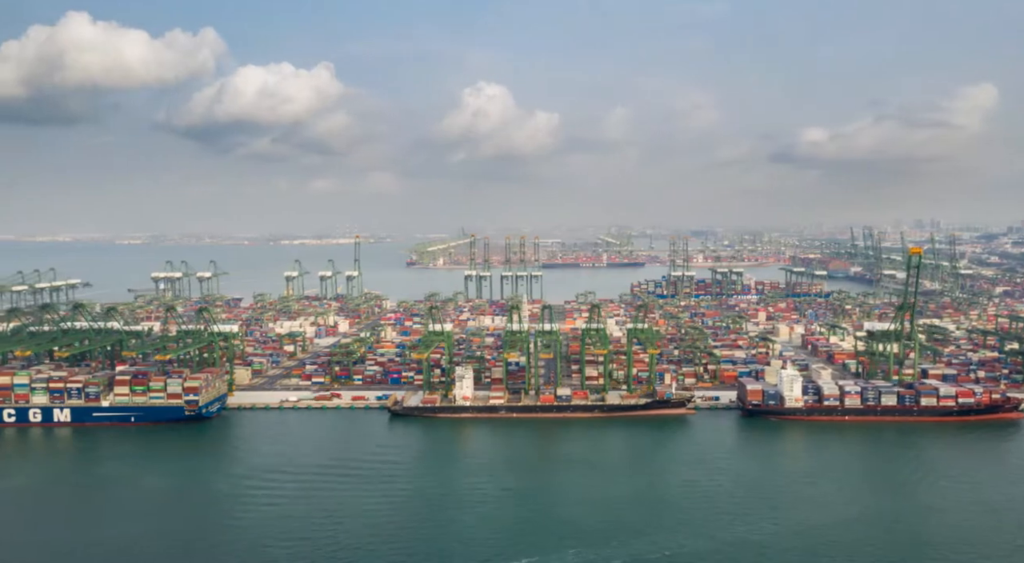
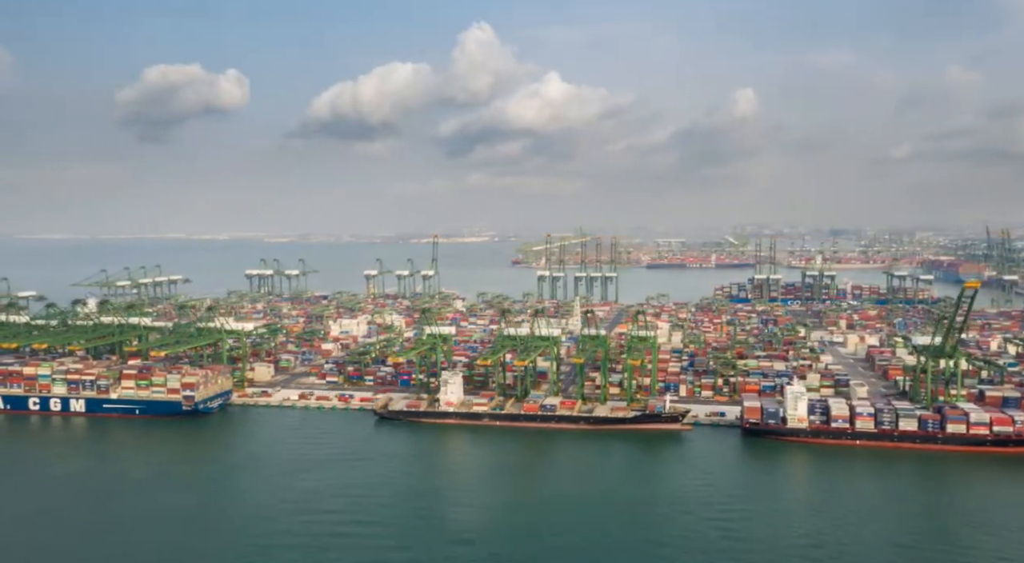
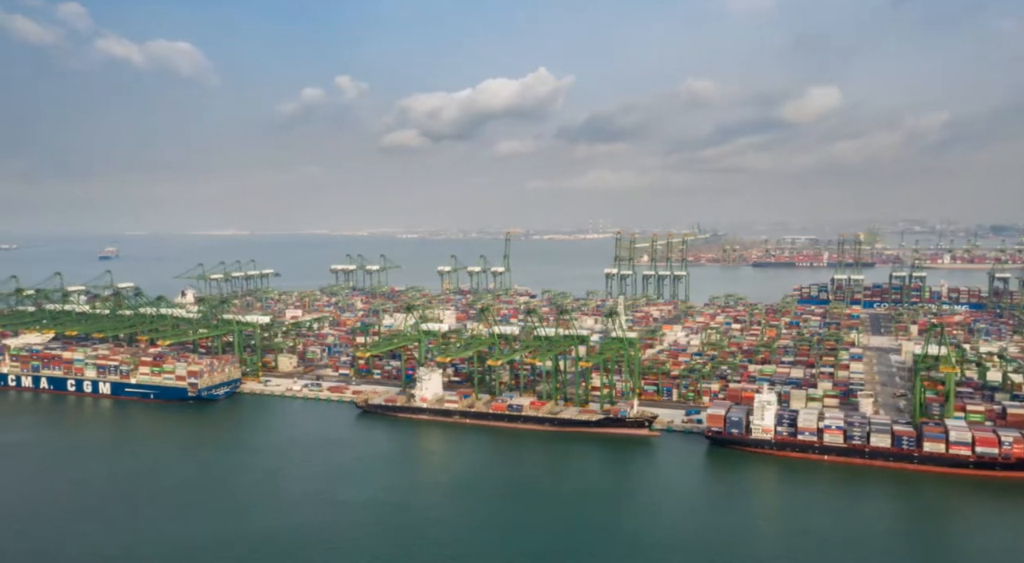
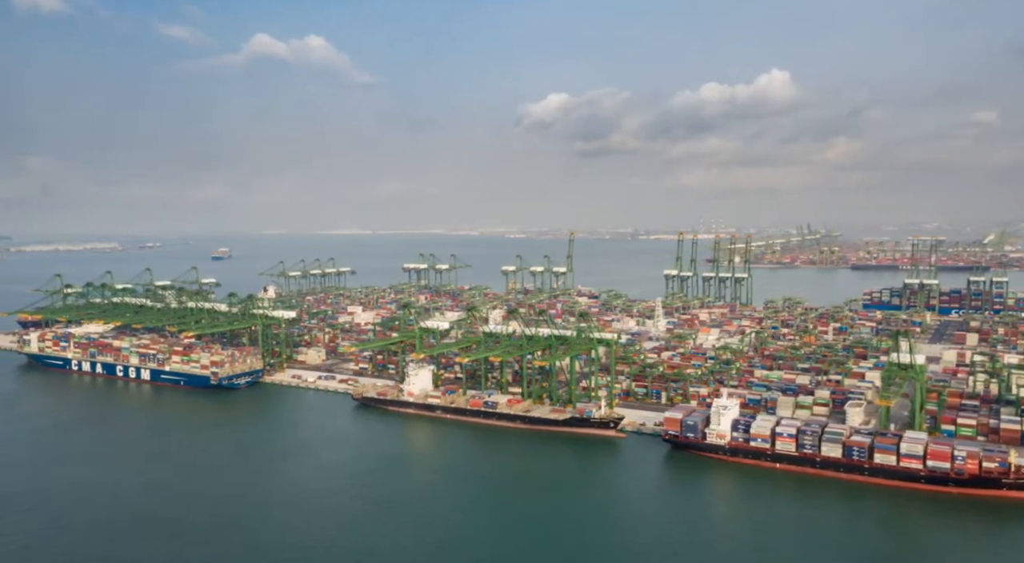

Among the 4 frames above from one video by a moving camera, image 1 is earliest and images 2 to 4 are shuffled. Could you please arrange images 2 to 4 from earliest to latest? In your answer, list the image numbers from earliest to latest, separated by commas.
2, 3, 4
